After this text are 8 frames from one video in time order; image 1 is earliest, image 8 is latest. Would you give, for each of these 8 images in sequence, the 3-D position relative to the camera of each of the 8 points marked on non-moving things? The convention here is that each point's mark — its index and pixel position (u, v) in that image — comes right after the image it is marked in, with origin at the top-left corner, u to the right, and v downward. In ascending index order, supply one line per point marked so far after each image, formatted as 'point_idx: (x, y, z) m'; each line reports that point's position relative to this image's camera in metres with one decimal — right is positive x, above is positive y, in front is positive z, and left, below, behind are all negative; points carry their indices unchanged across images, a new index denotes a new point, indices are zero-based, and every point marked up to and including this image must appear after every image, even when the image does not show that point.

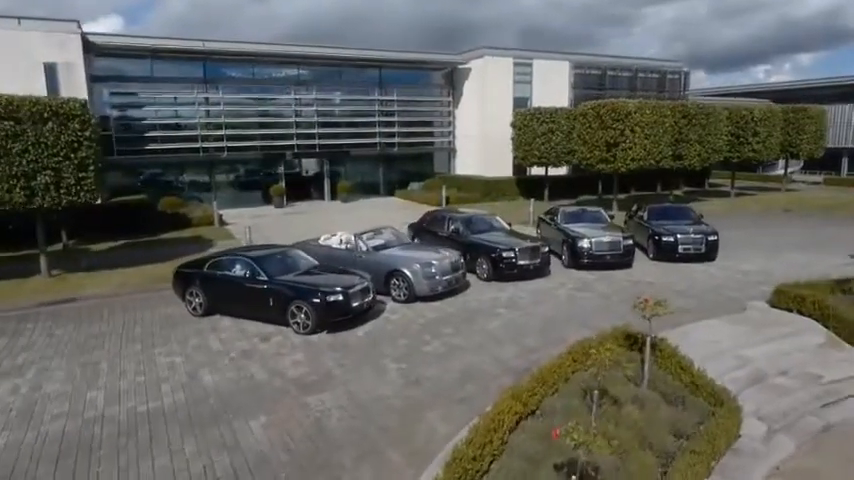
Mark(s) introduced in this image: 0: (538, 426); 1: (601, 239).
0: (+1.3, -2.1, +6.5) m
1: (+4.5, 0.0, +14.7) m
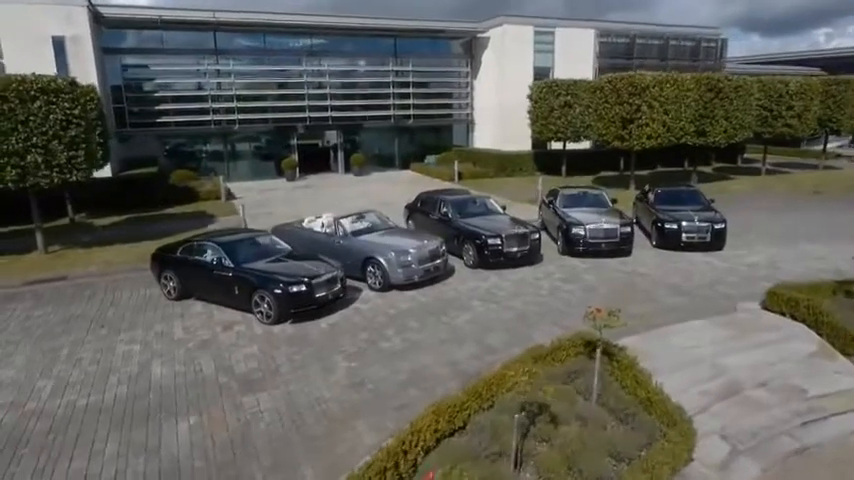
0: (+0.4, -2.2, +6.1) m
1: (+4.2, +0.3, +13.9) m
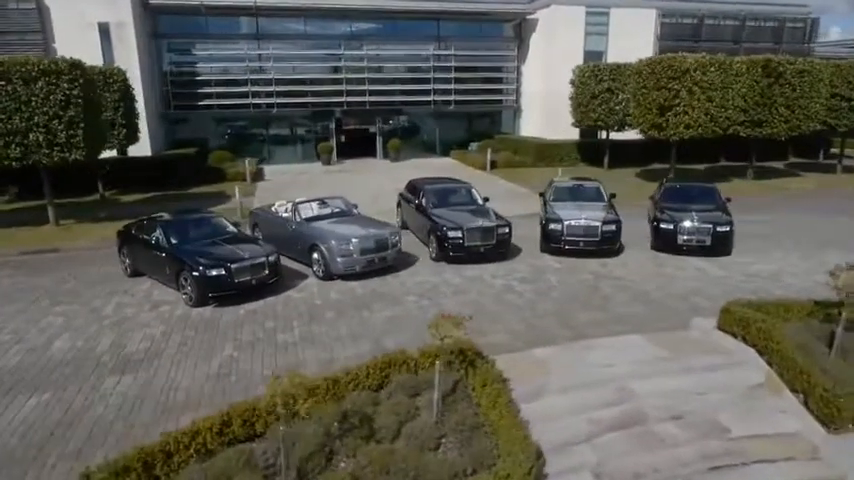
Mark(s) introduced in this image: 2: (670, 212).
0: (-1.8, -2.1, +5.6) m
1: (+3.3, +0.4, +12.7) m
2: (+5.8, +0.7, +13.3) m
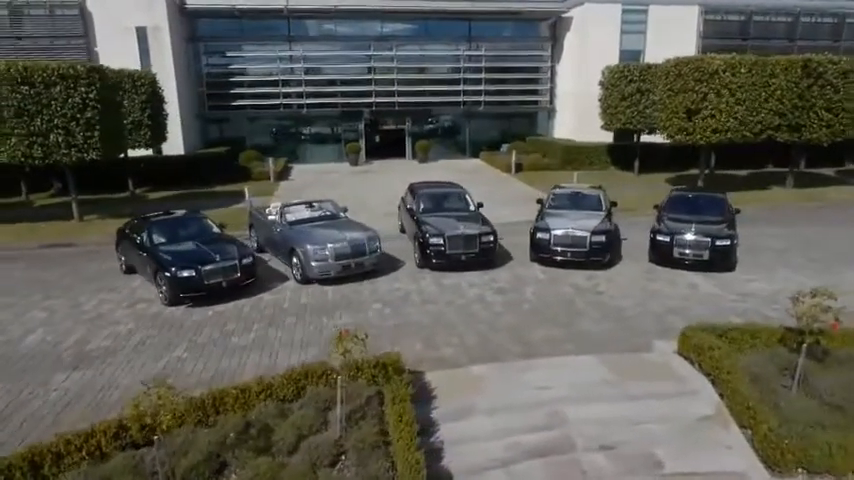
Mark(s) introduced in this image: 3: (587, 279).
0: (-2.9, -2.2, +5.7) m
1: (+3.0, +0.2, +12.2) m
2: (+5.4, +0.4, +12.6) m
3: (+3.3, -0.8, +11.8) m
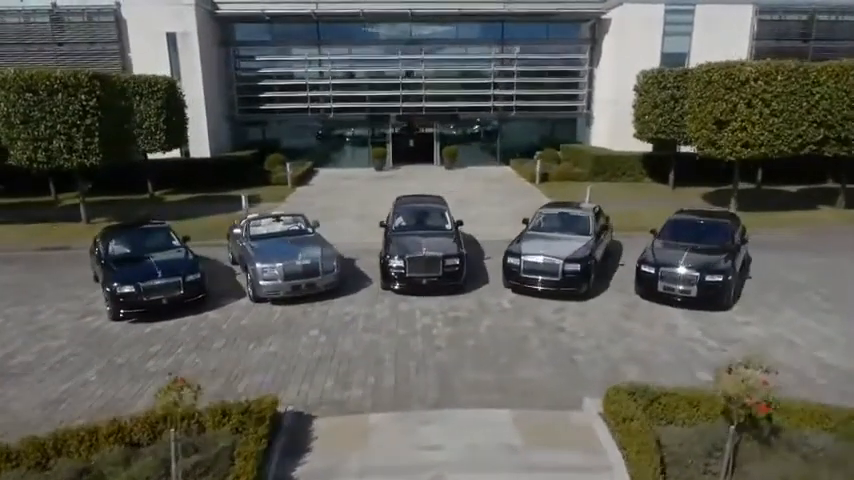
0: (-4.5, -2.5, +5.4) m
1: (+2.2, -0.4, +11.1) m
2: (+4.7, -0.2, +11.3) m
3: (+2.5, -1.3, +10.7) m
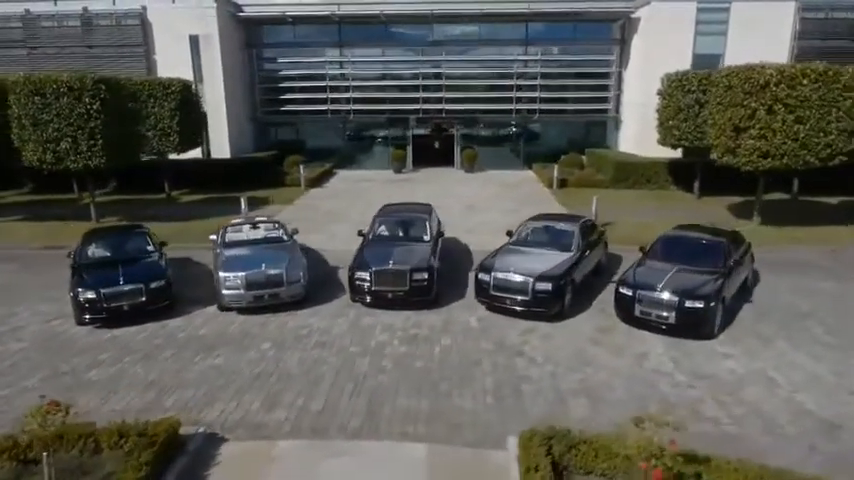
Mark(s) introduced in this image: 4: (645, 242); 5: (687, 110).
0: (-5.7, -2.6, +5.4) m
1: (+1.5, -0.7, +10.6) m
2: (+4.0, -0.6, +10.5) m
3: (+1.7, -1.7, +10.1) m
4: (+6.3, 0.0, +16.2) m
5: (+9.1, +4.6, +19.8) m
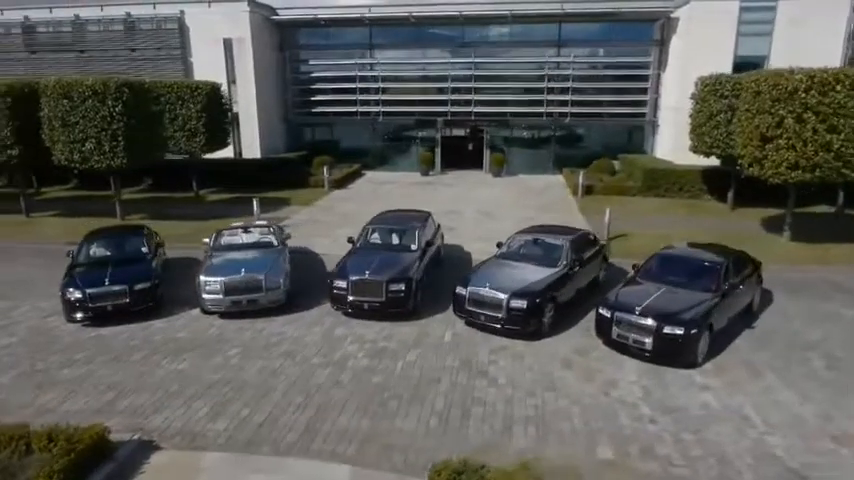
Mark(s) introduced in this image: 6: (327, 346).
0: (-6.7, -2.7, +5.8) m
1: (+1.0, -0.9, +10.2) m
2: (+3.5, -0.9, +9.9) m
3: (+1.2, -1.9, +9.7) m
4: (+6.3, -0.4, +15.4) m
5: (+9.7, +4.1, +18.6) m
6: (-1.7, -1.9, +9.9) m
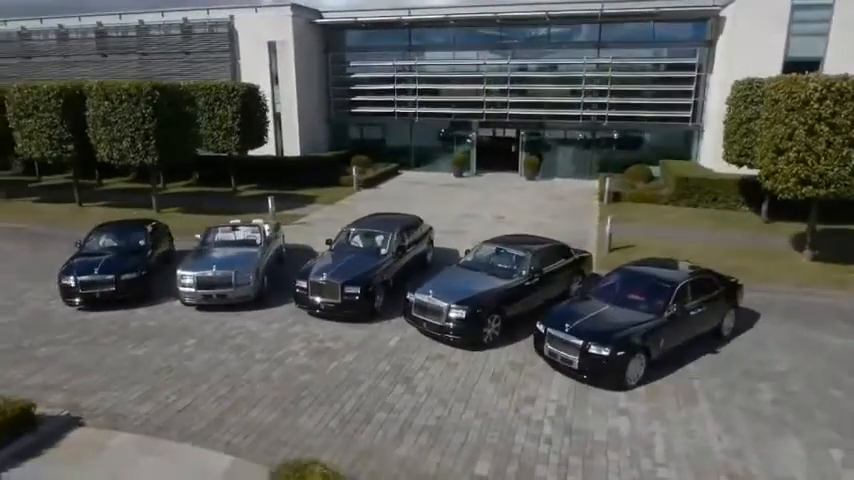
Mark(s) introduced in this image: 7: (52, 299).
0: (-8.3, -2.5, +7.0) m
1: (+0.1, -1.1, +10.4) m
2: (+2.5, -1.2, +9.7) m
3: (+0.1, -2.1, +9.9) m
4: (+6.1, -0.8, +14.7) m
5: (+10.0, +3.6, +17.5) m
6: (-2.7, -1.9, +10.4) m
7: (-8.4, -1.3, +12.7) m
